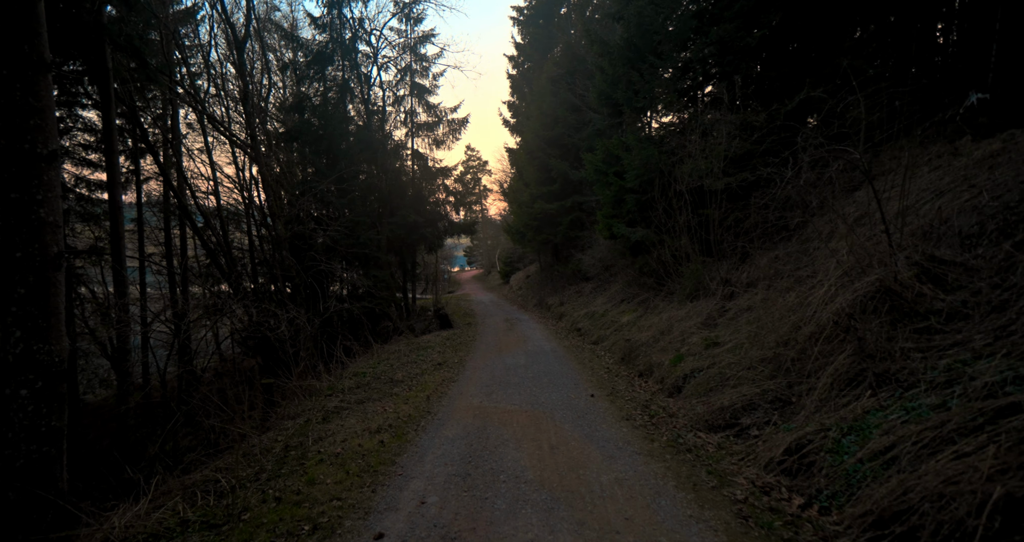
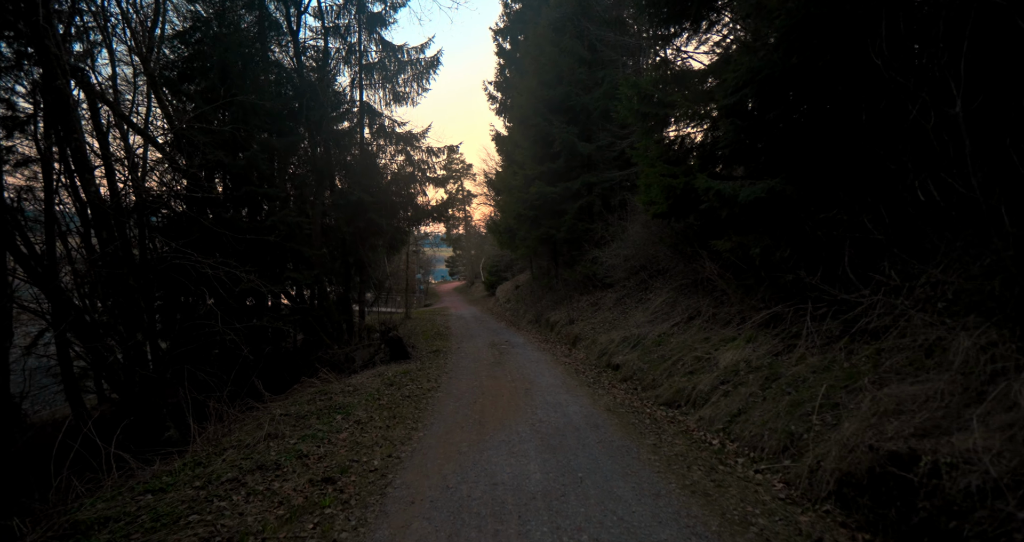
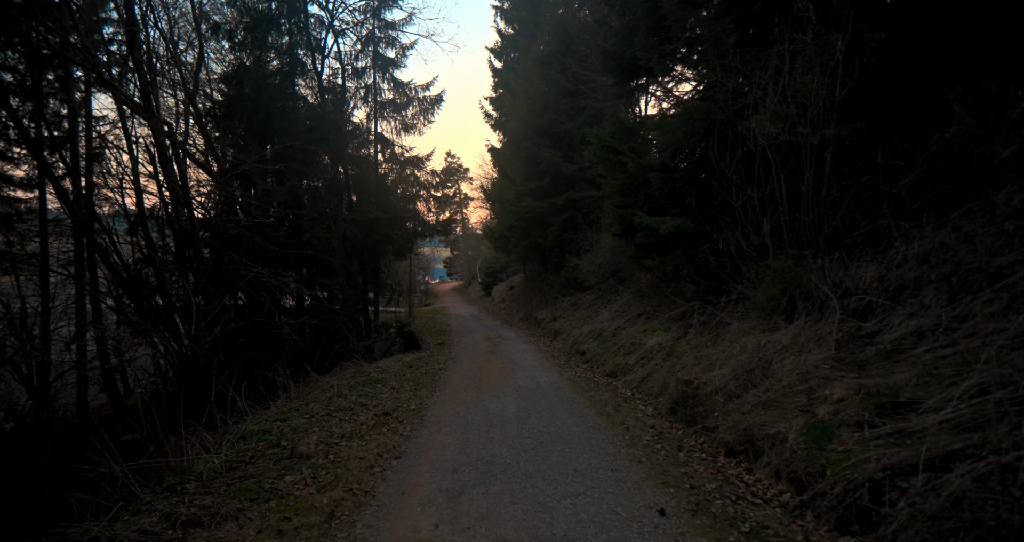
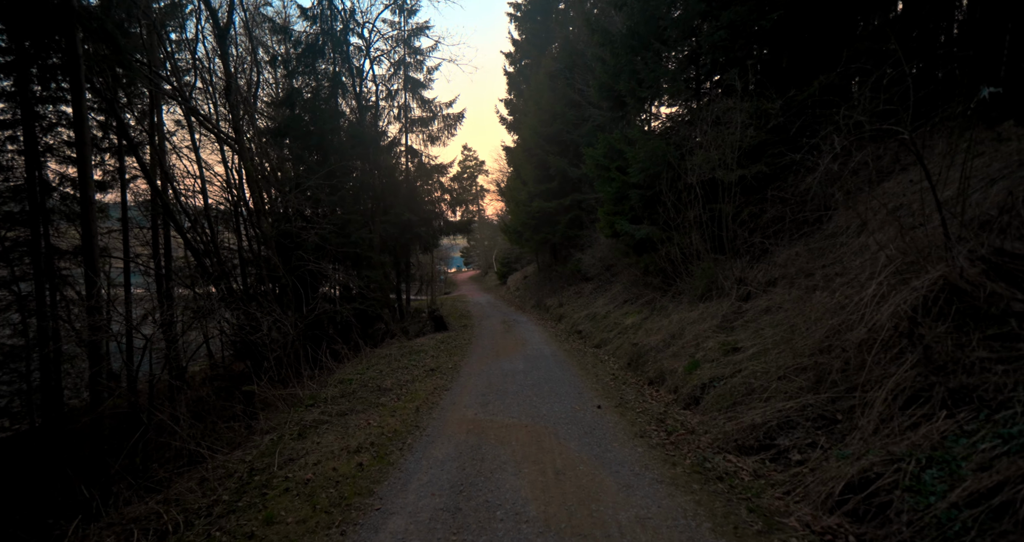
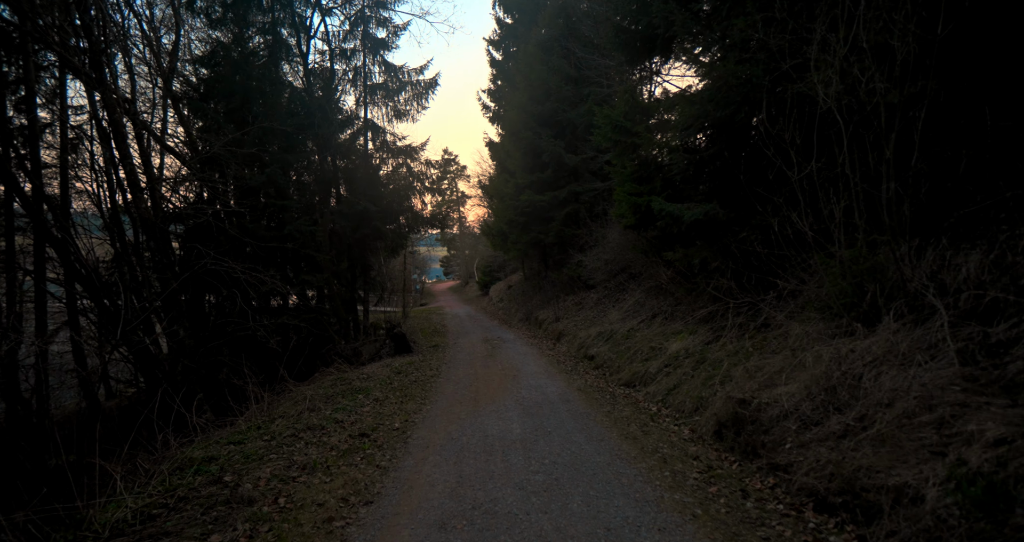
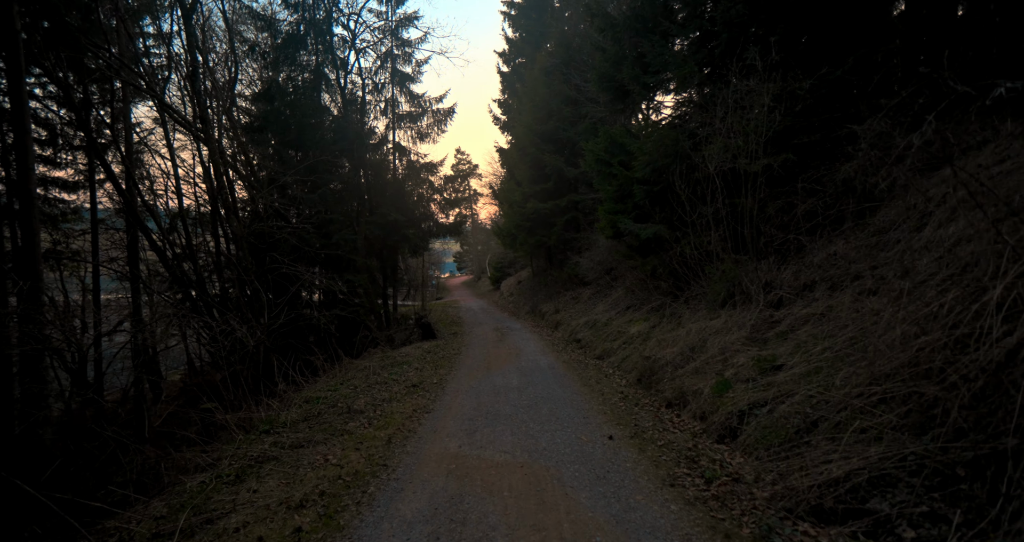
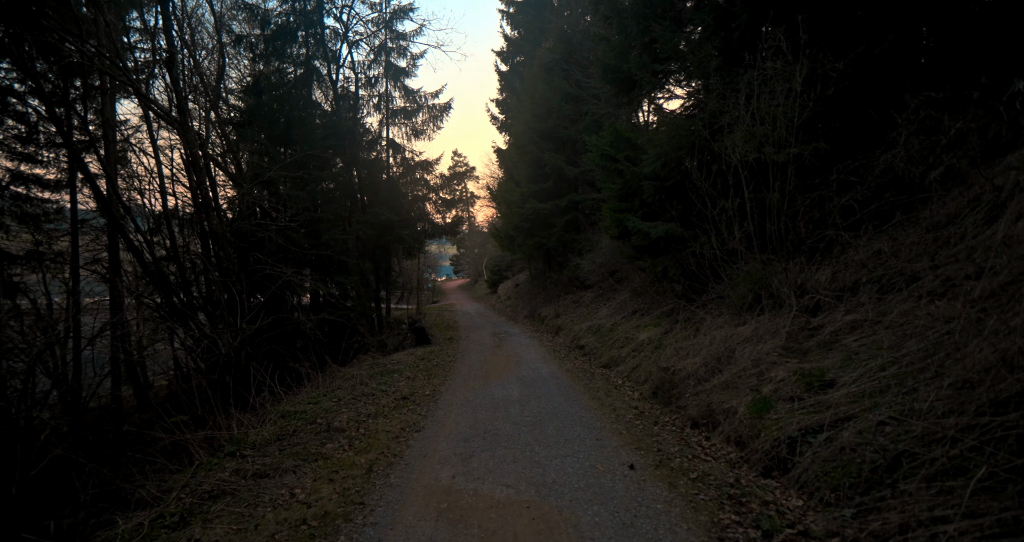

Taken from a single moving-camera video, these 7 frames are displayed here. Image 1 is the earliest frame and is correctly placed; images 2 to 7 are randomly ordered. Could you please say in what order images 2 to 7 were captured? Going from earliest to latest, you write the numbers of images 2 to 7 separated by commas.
4, 6, 7, 3, 5, 2
